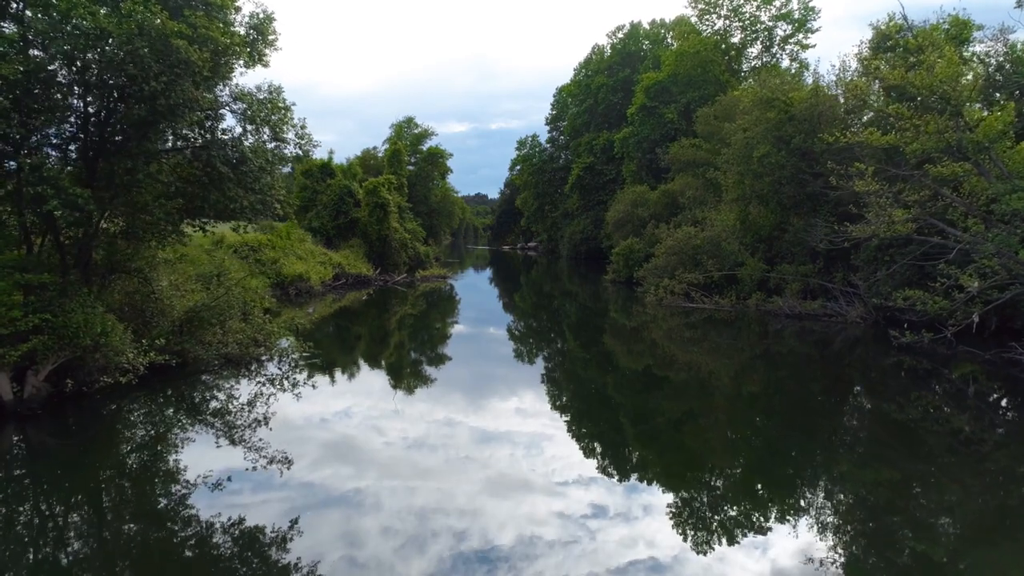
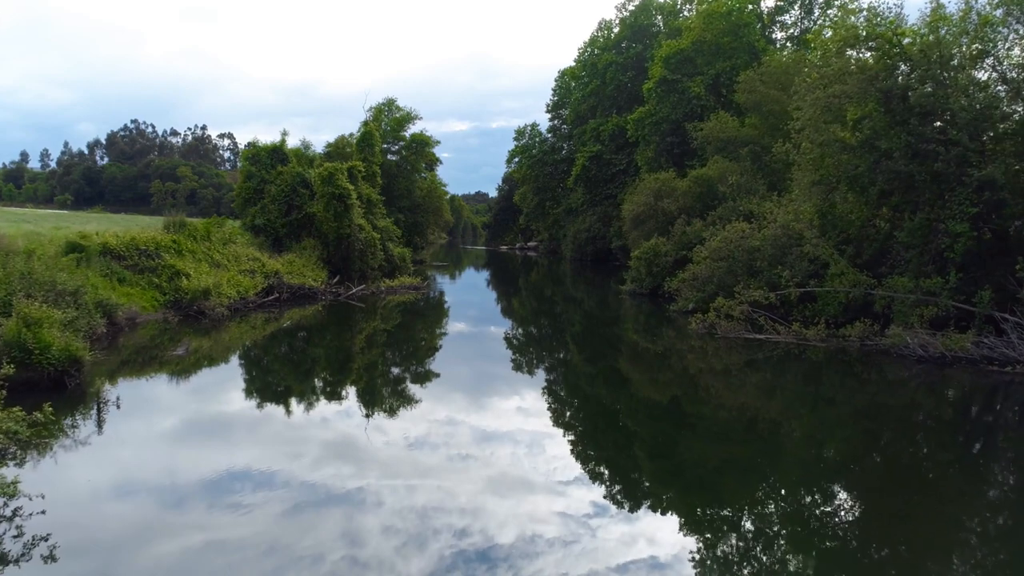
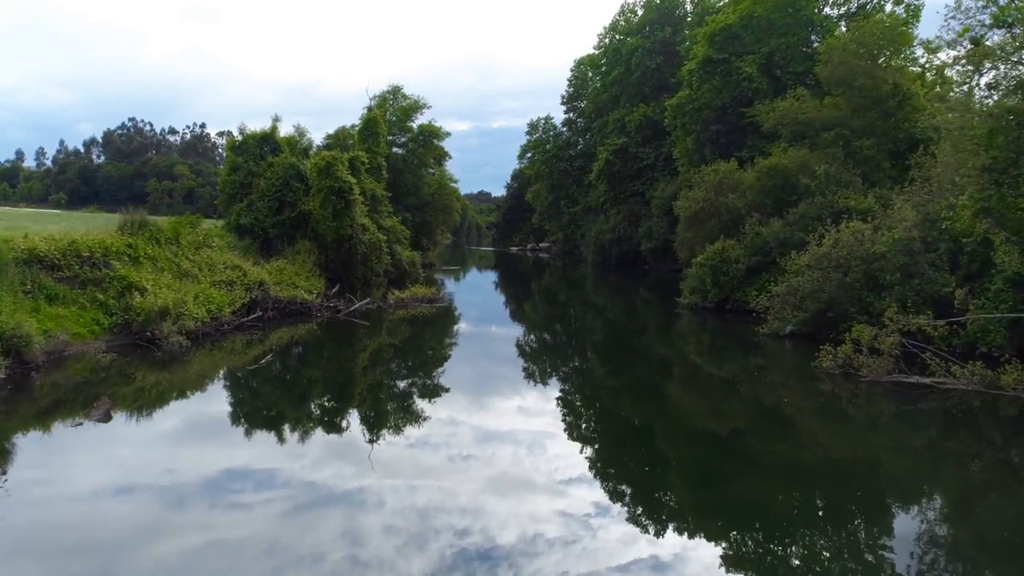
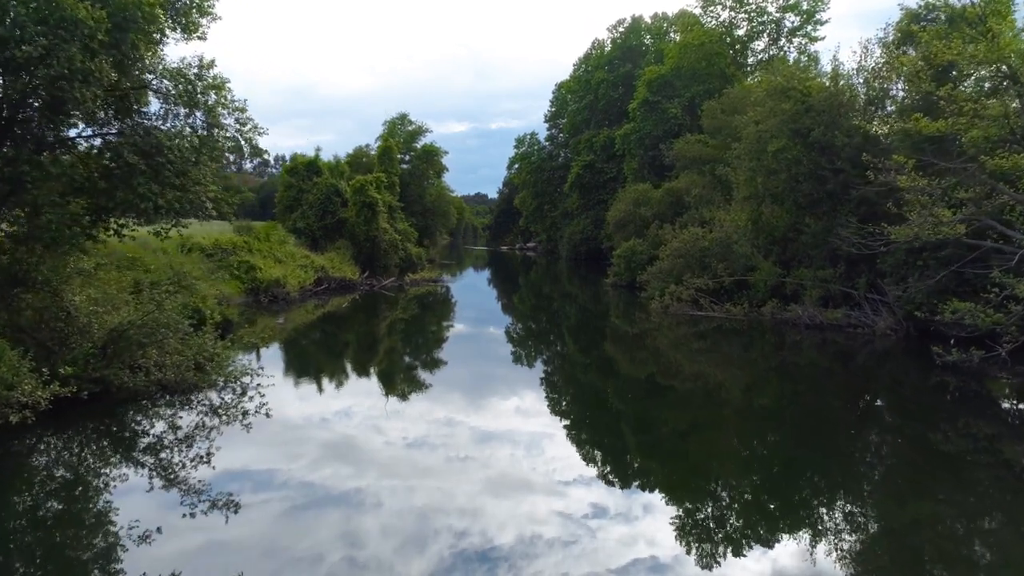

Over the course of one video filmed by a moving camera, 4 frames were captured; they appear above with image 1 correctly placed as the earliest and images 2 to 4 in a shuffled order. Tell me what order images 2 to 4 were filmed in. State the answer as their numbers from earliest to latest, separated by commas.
4, 2, 3
